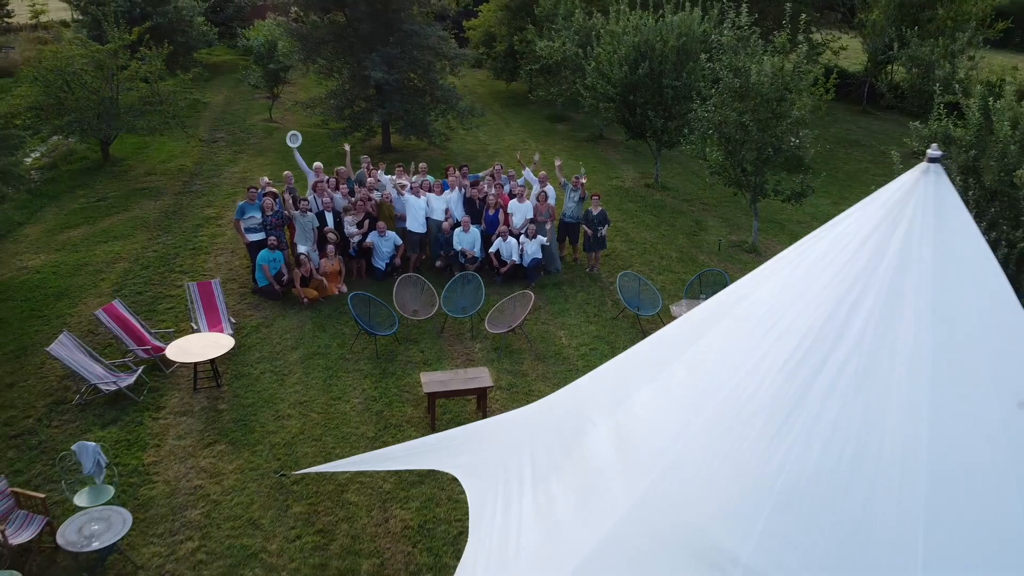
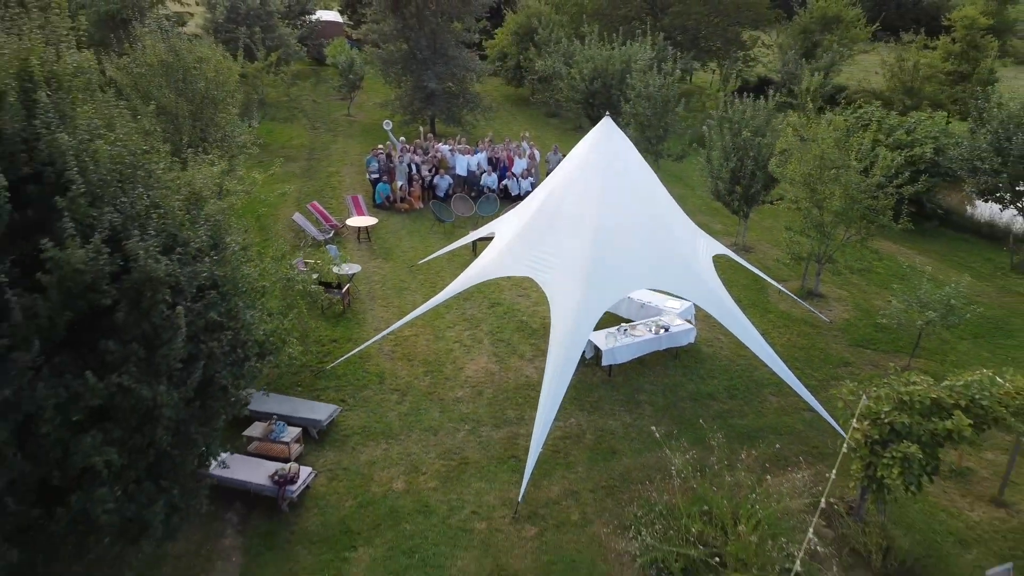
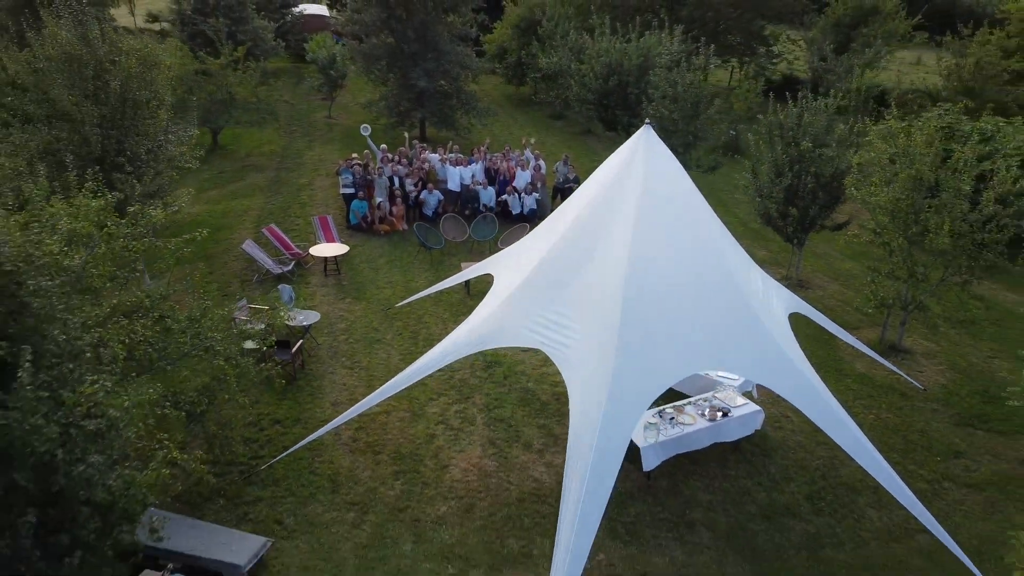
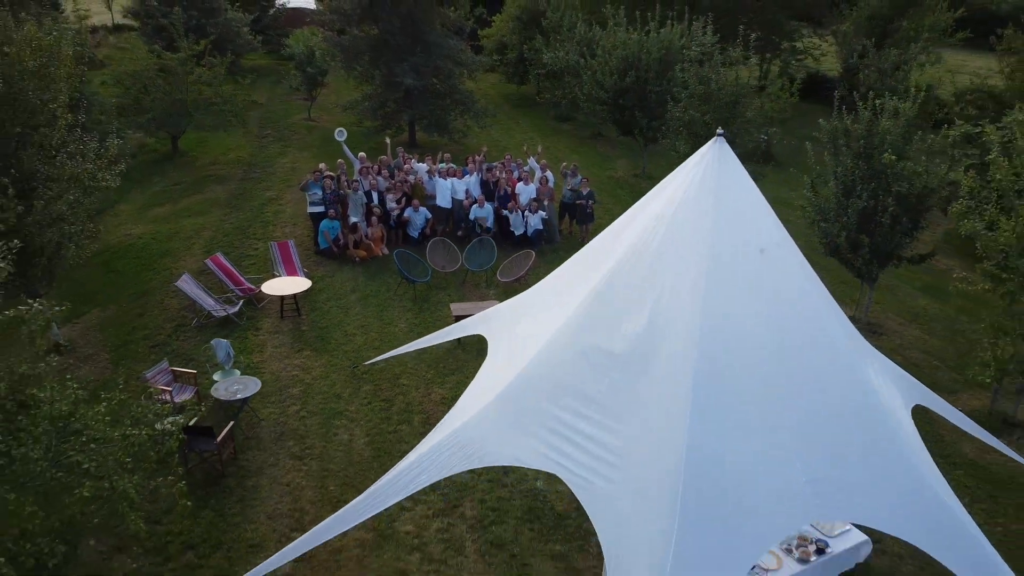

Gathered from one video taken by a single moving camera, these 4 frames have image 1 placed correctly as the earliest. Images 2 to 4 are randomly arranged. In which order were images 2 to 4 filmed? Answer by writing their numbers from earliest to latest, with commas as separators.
4, 3, 2
